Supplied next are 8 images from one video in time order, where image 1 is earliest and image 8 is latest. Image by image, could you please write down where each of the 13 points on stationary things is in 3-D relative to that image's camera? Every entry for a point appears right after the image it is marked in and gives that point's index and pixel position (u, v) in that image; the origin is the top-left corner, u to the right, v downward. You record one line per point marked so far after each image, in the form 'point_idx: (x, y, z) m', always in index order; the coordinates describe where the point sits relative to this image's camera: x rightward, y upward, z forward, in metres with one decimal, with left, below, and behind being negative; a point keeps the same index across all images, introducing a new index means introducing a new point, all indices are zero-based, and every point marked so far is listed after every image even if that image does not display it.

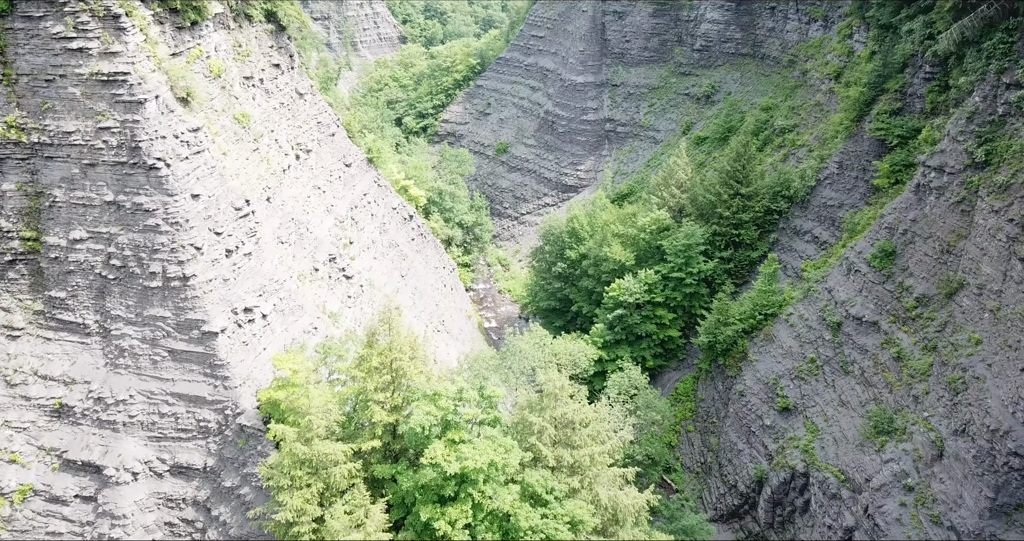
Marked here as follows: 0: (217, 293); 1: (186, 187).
0: (-6.5, -0.5, +16.6) m
1: (-7.1, +1.8, +16.5) m
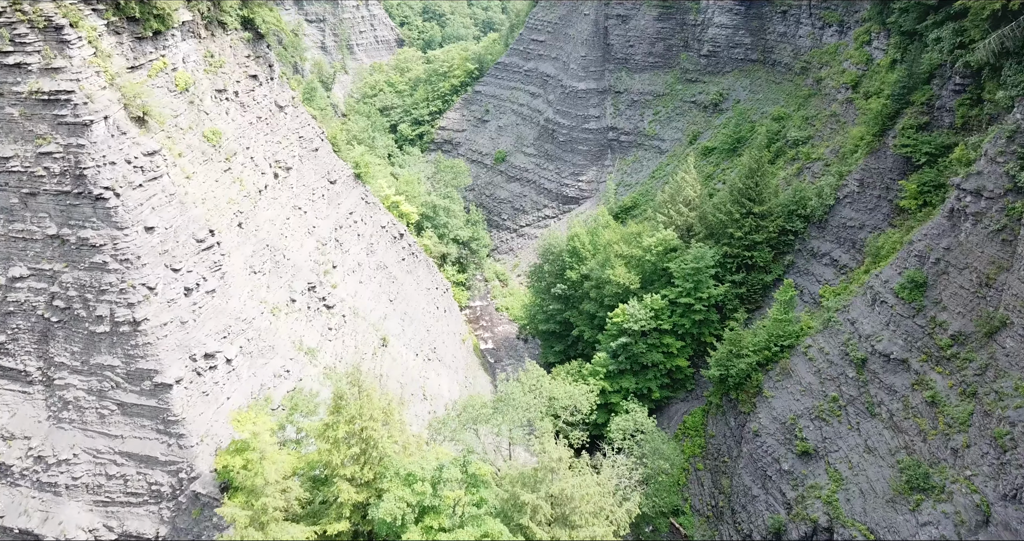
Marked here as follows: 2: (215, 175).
0: (-6.6, -1.3, +14.8) m
1: (-7.3, +1.0, +14.7) m
2: (-7.5, +2.4, +19.1) m
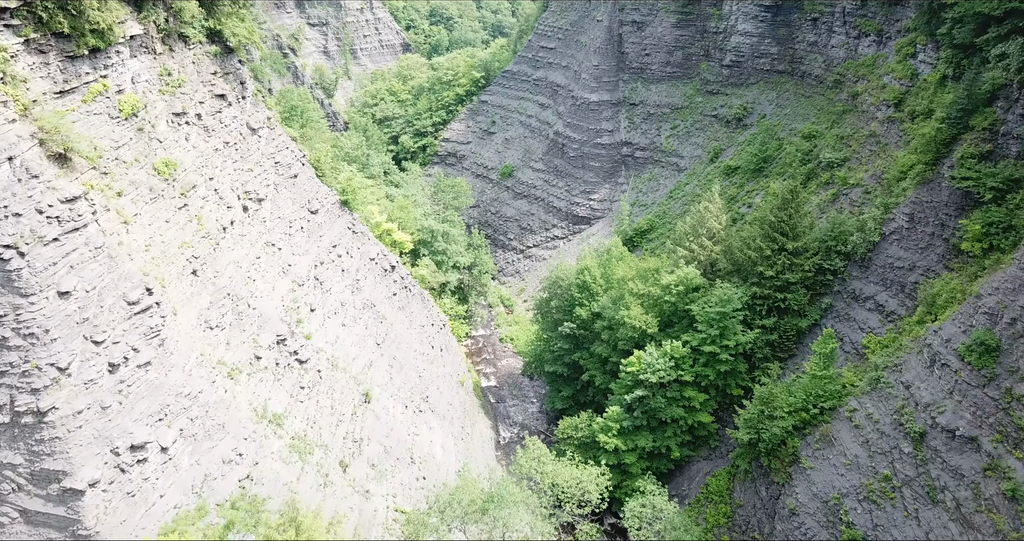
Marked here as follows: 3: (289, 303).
0: (-6.7, -2.5, +12.1) m
1: (-7.4, -0.2, +12.1) m
2: (-7.5, +1.2, +16.5) m
3: (-5.8, -0.8, +19.6) m
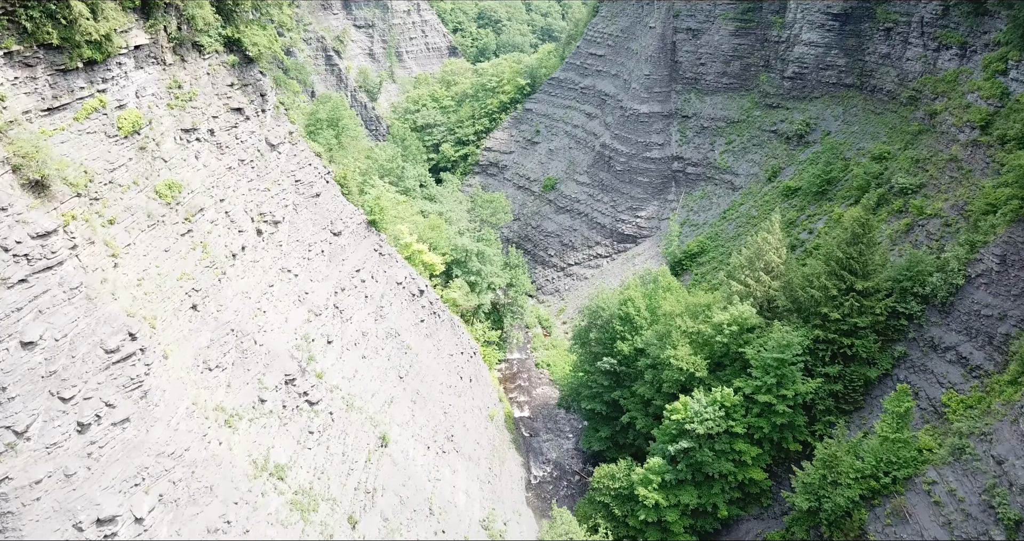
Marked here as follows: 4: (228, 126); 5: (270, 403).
0: (-6.5, -3.2, +10.6) m
1: (-7.0, -0.8, +10.6) m
2: (-6.9, +0.5, +15.0) m
3: (-5.0, -1.6, +18.0) m
4: (-6.9, +3.5, +18.3) m
5: (-5.1, -2.8, +15.9) m
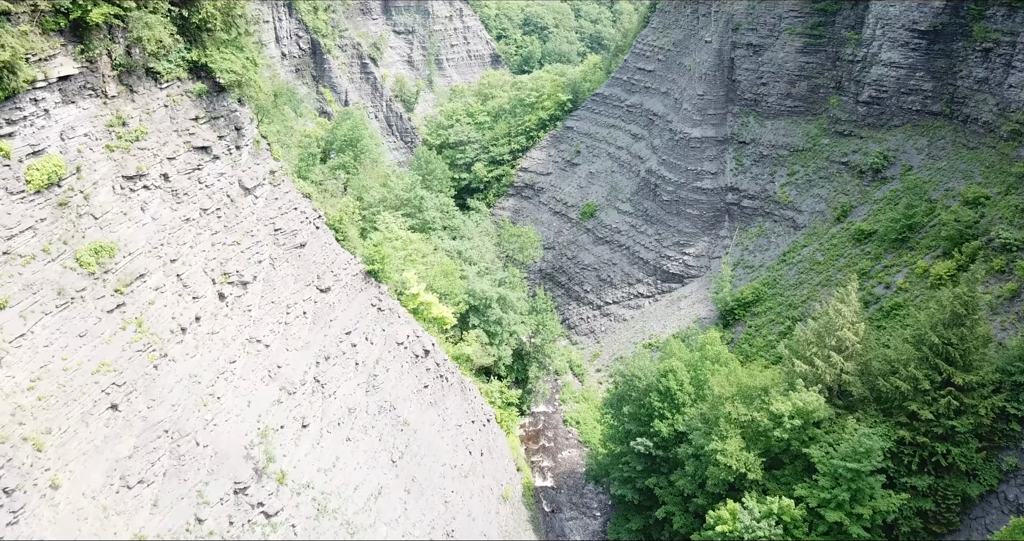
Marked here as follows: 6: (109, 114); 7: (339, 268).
0: (-6.8, -4.6, +7.5) m
1: (-7.3, -2.2, +7.6) m
2: (-6.9, -0.9, +12.0) m
3: (-4.9, -3.1, +14.9) m
4: (-6.5, +2.1, +15.3) m
5: (-5.1, -4.2, +12.8) m
6: (-7.3, +2.8, +13.8) m
7: (-4.3, +0.1, +18.9) m
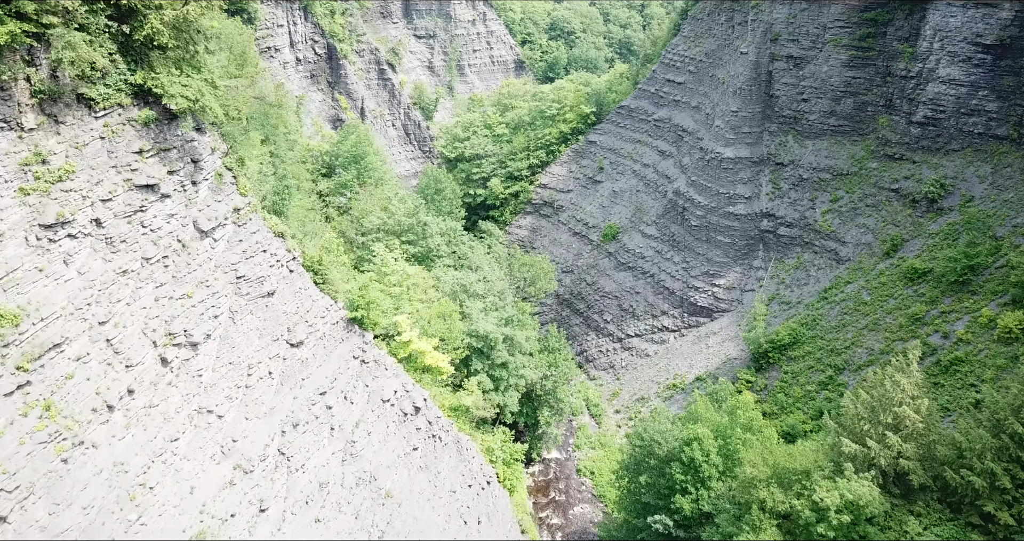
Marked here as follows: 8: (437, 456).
0: (-7.3, -5.6, +5.3) m
1: (-7.7, -3.2, +5.4) m
2: (-7.1, -1.9, +9.8) m
3: (-5.0, -4.1, +12.6) m
4: (-6.6, +1.0, +13.0) m
5: (-5.4, -5.3, +10.5) m
6: (-7.5, +1.8, +11.5) m
7: (-4.3, -1.0, +16.6) m
8: (-1.8, -4.5, +18.5) m
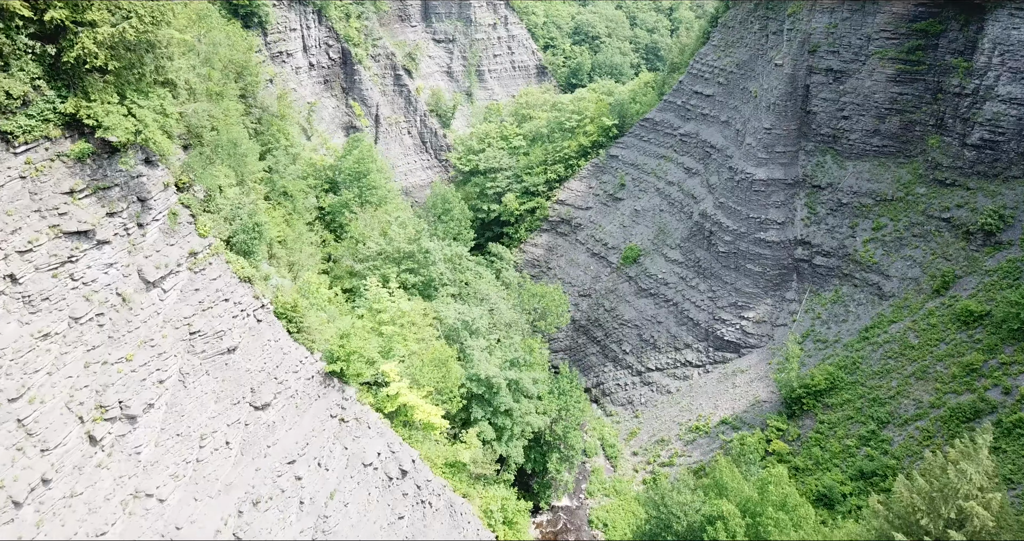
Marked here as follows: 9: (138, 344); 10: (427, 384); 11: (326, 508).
0: (-7.8, -6.5, +3.4) m
1: (-8.2, -4.1, +3.5) m
2: (-7.4, -2.8, +7.9) m
3: (-5.3, -5.0, +10.6) m
4: (-6.7, +0.1, +11.1) m
5: (-5.7, -6.2, +8.5) m
6: (-7.6, +0.9, +9.6) m
7: (-4.3, -2.0, +14.6) m
8: (-1.9, -5.5, +16.5) m
9: (-6.0, -1.2, +12.1) m
10: (-1.9, -2.7, +18.6) m
11: (-3.5, -4.5, +14.4) m
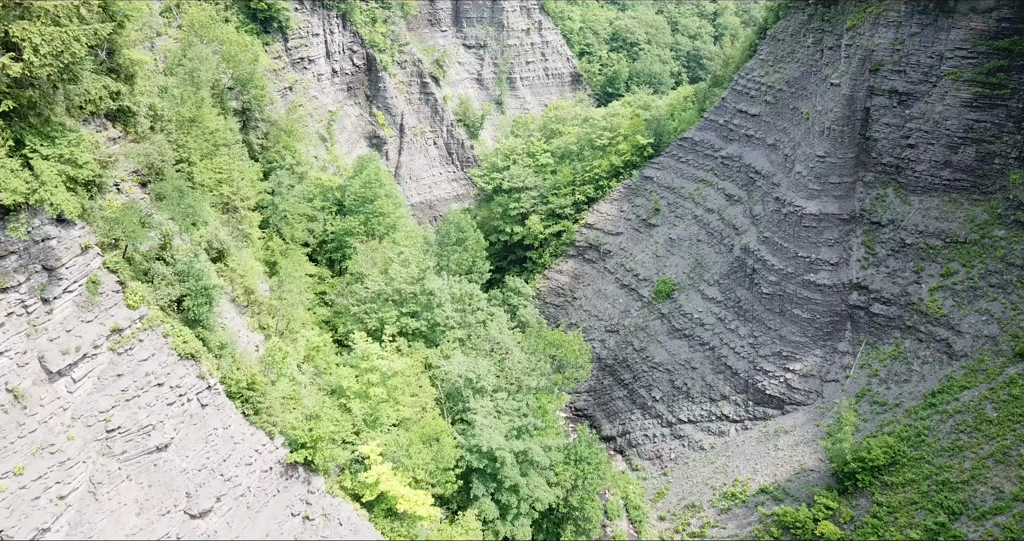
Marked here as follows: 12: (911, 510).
0: (-8.5, -7.6, +1.2) m
1: (-8.8, -5.2, +1.3) m
2: (-7.8, -3.9, +5.6) m
3: (-5.6, -6.2, +8.2) m
4: (-6.9, -1.0, +8.8) m
5: (-6.1, -7.4, +6.1) m
6: (-7.9, -0.2, +7.4) m
7: (-4.4, -3.2, +12.2) m
8: (-1.9, -6.8, +13.9) m
9: (-6.1, -2.3, +9.7) m
10: (-1.8, -4.0, +16.1) m
11: (-3.7, -5.7, +11.9) m
12: (+10.0, -6.0, +18.9) m
